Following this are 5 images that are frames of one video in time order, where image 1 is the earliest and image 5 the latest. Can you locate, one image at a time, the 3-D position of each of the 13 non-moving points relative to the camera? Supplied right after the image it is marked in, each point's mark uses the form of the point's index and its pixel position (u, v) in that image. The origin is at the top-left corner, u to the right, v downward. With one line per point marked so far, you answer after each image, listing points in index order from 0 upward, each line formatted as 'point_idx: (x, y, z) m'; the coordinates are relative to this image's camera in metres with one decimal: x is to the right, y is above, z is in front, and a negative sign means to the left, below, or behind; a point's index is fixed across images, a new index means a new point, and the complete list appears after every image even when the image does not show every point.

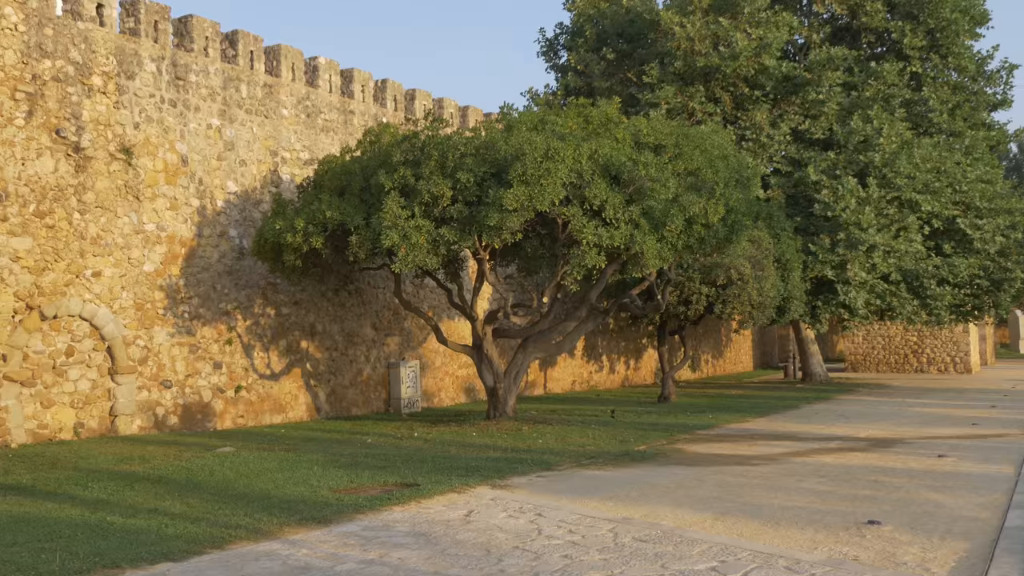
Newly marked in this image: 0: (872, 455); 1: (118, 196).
0: (+3.9, -1.8, +11.1) m
1: (-5.3, +1.2, +13.6) m
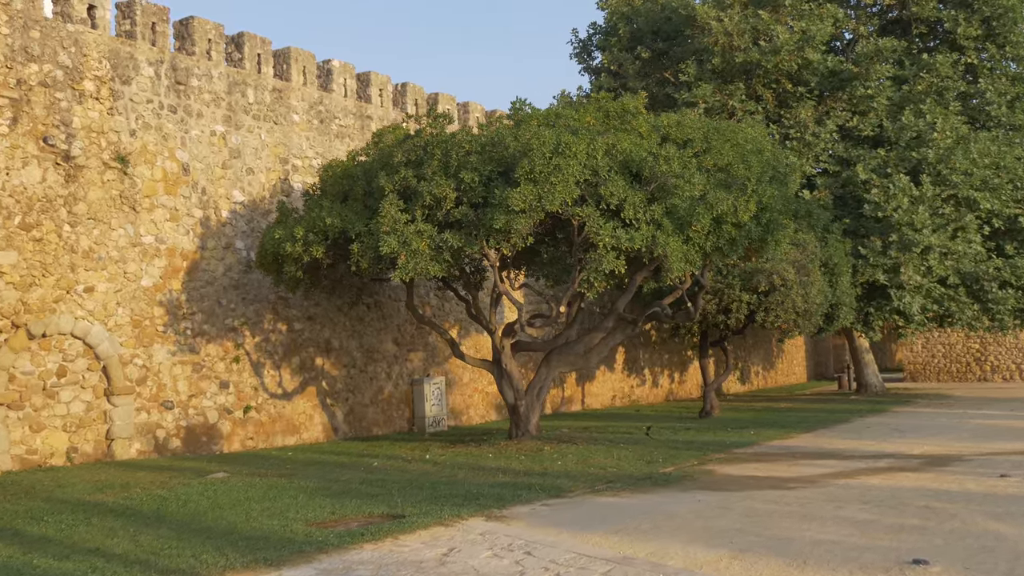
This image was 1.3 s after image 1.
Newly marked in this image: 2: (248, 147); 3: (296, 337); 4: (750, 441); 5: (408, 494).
0: (+4.0, -1.8, +9.9) m
1: (-5.1, +1.0, +12.9) m
2: (-3.9, +2.1, +15.0) m
3: (-3.3, -0.8, +15.5) m
4: (+3.3, -2.1, +14.1) m
5: (-0.9, -1.8, +9.0) m
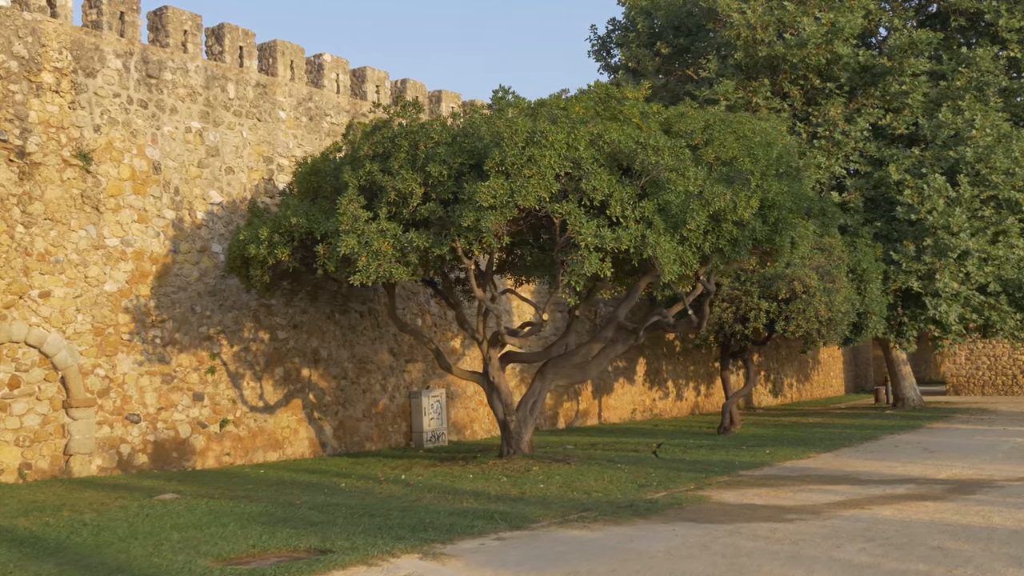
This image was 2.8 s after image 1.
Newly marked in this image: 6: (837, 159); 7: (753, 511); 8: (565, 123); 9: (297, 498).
0: (+3.7, -1.9, +8.7) m
1: (-5.2, +1.0, +12.1) m
2: (-4.0, +2.0, +14.2) m
3: (-3.3, -0.8, +14.7) m
4: (+3.1, -2.2, +12.9) m
5: (-1.3, -1.8, +8.0) m
6: (+6.3, +2.5, +19.9) m
7: (+2.0, -1.9, +8.7) m
8: (+0.5, +1.6, +9.9) m
9: (-2.0, -2.0, +9.7) m
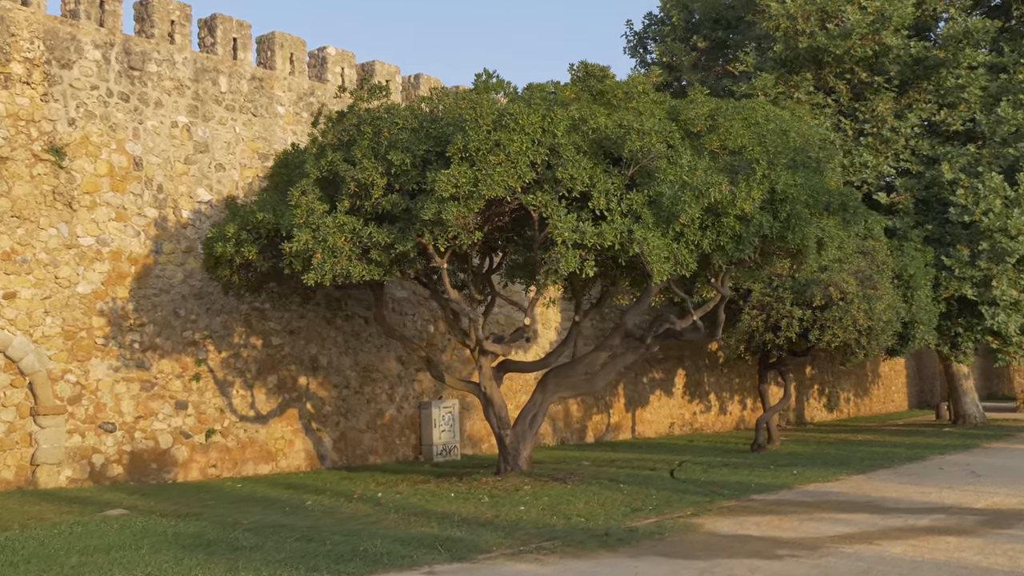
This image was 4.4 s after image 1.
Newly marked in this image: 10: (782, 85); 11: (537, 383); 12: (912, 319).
0: (+3.3, -1.9, +7.4) m
1: (-5.3, +0.9, +11.5) m
2: (-3.9, +1.9, +13.5) m
3: (-3.2, -0.9, +13.9) m
4: (+3.1, -2.2, +11.8) m
5: (-1.6, -1.8, +7.1) m
6: (+6.8, +2.4, +18.5) m
7: (+1.7, -1.9, +7.5) m
8: (+0.3, +1.6, +8.9) m
9: (-2.3, -2.0, +8.8) m
10: (+5.0, +3.7, +18.9) m
11: (+0.3, -1.1, +12.3) m
12: (+6.6, -0.5, +16.9) m
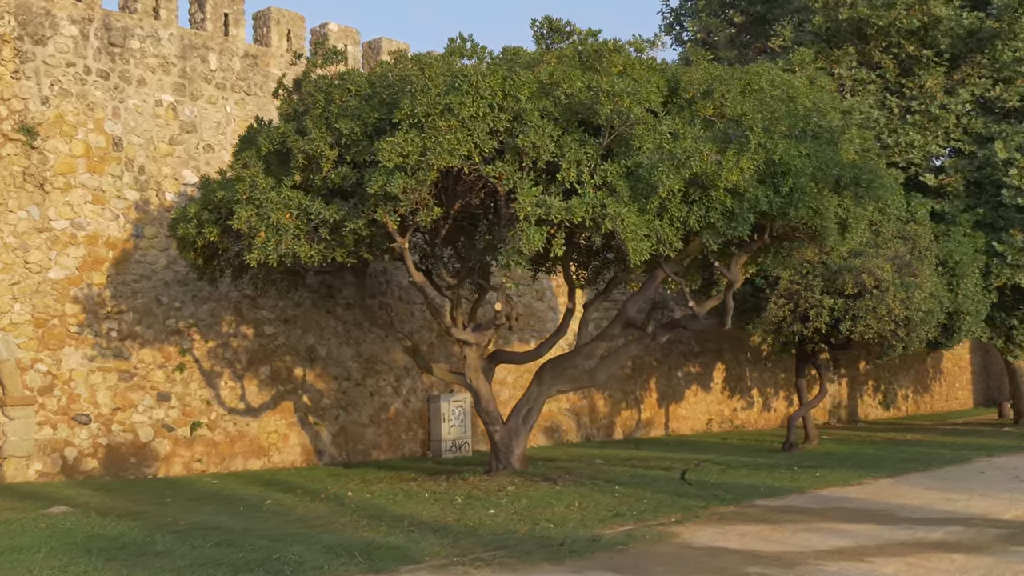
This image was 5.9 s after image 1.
0: (+2.9, -1.7, +6.4) m
1: (-5.4, +1.1, +11.0) m
2: (-3.9, +2.1, +13.0) m
3: (-3.2, -0.7, +13.3) m
4: (+3.0, -2.1, +10.7) m
5: (-2.1, -1.7, +6.4) m
6: (+7.1, +2.6, +17.2) m
7: (+1.3, -1.8, +6.6) m
8: (0.0, +1.7, +8.1) m
9: (-2.6, -1.8, +8.2) m
10: (+5.3, +3.9, +17.7) m
11: (+0.2, -1.0, +11.4) m
12: (+6.8, -0.3, +15.6) m
